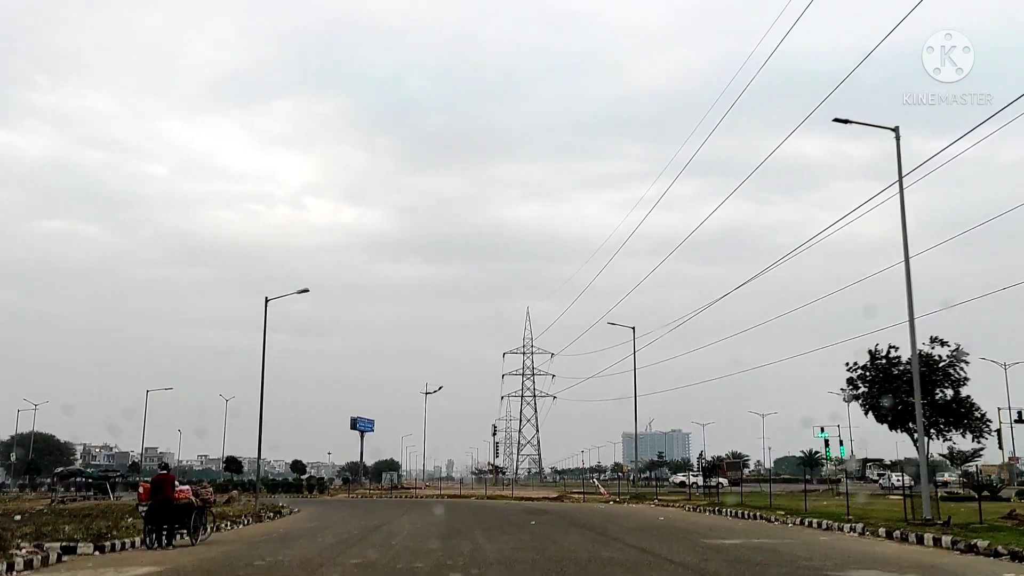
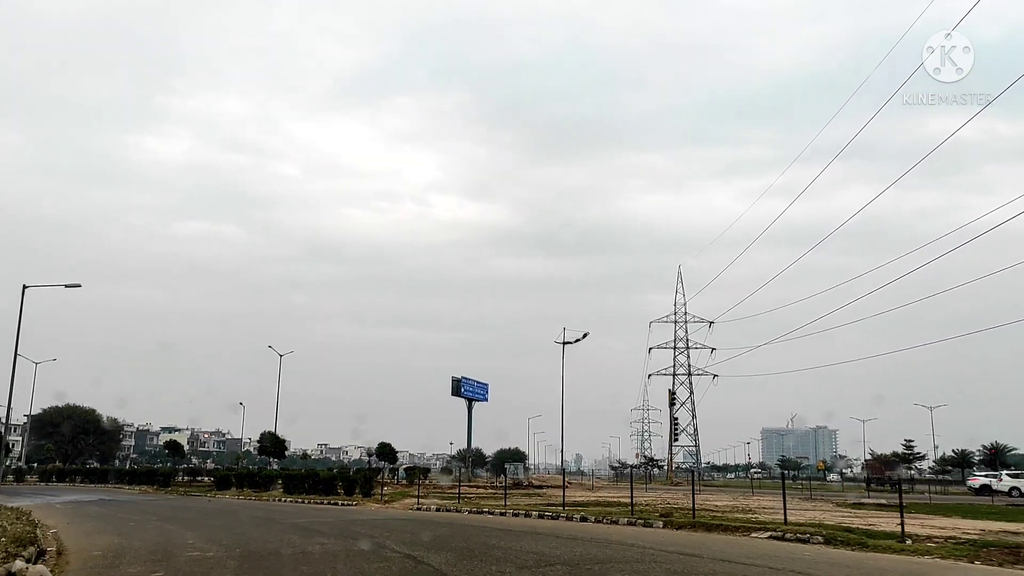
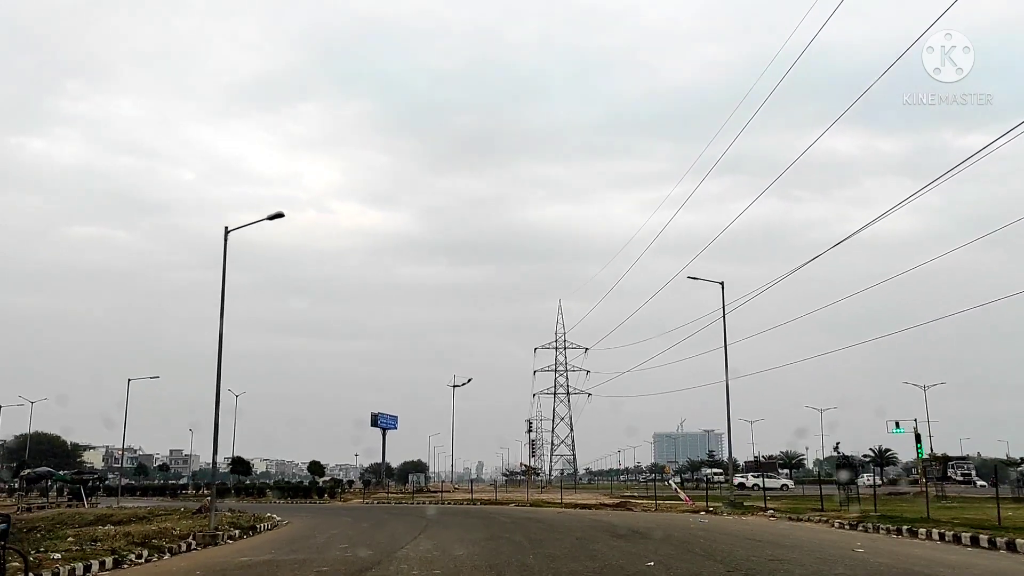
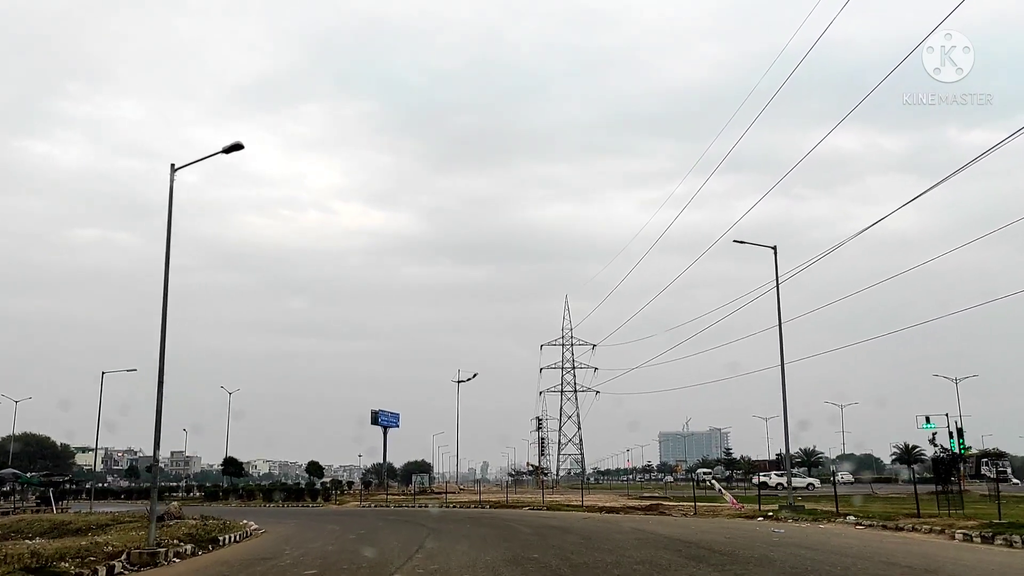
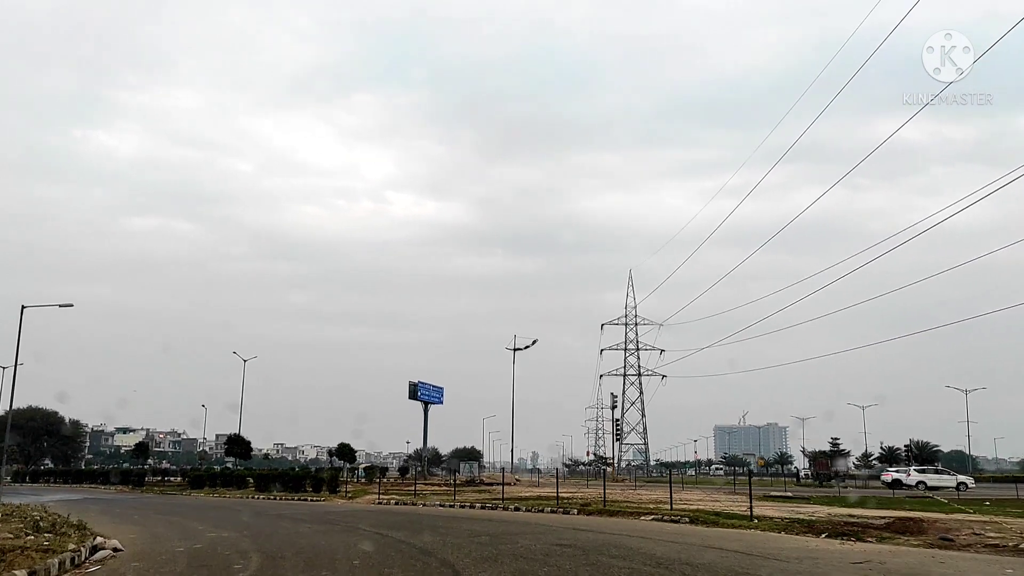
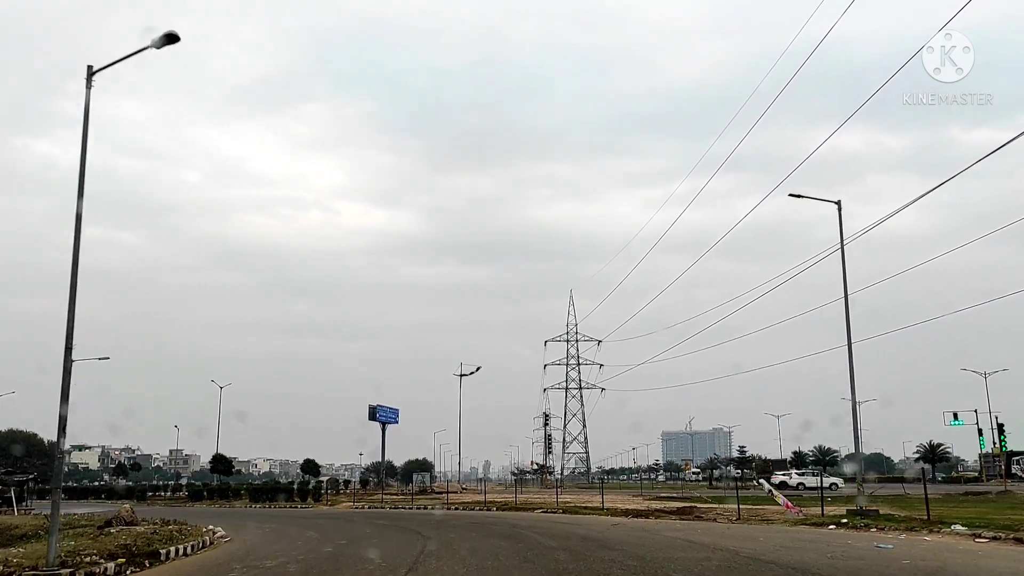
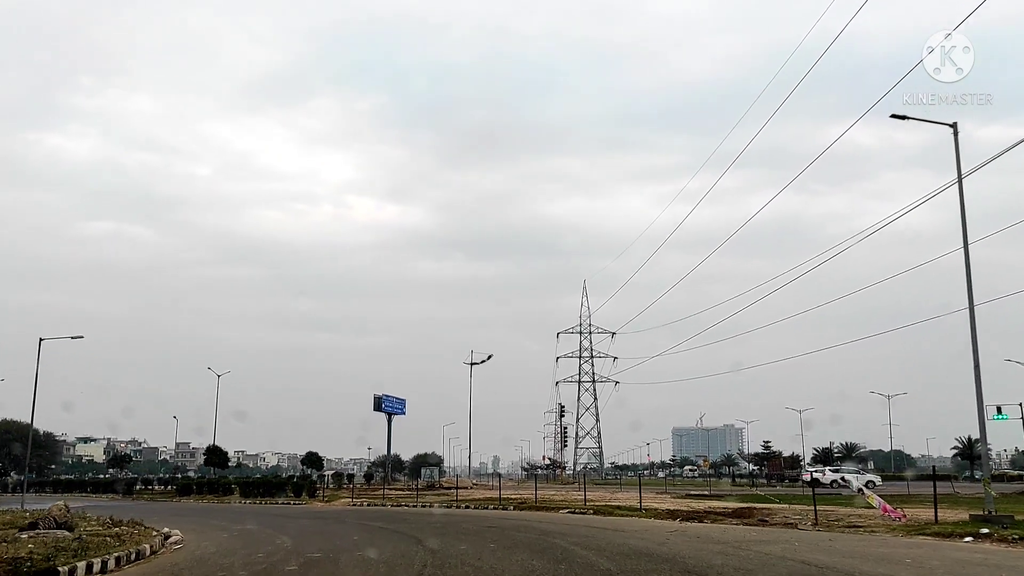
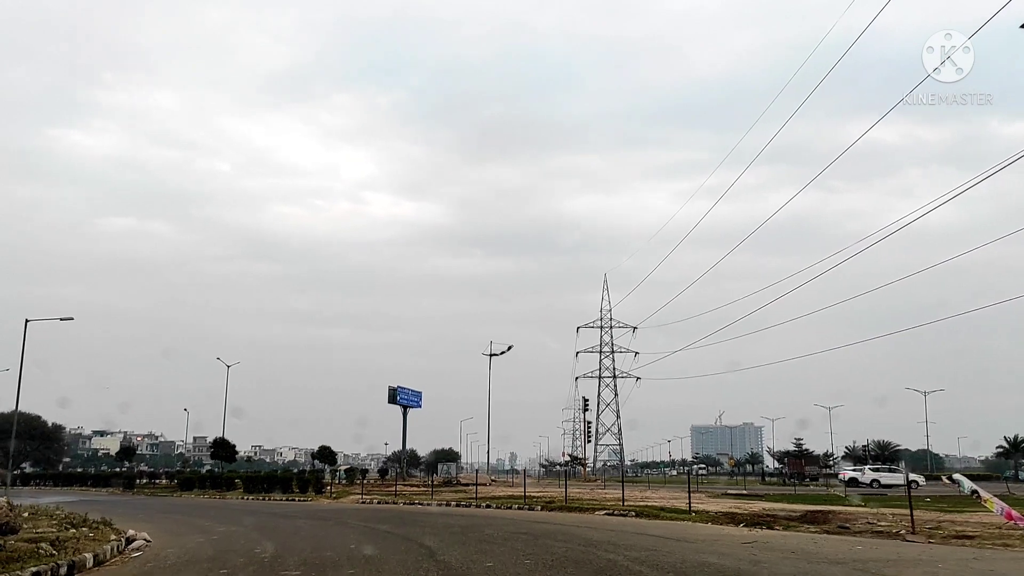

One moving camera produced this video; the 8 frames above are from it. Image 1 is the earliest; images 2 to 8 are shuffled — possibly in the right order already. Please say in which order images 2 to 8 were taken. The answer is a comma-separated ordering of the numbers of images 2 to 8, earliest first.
3, 4, 6, 7, 8, 5, 2
